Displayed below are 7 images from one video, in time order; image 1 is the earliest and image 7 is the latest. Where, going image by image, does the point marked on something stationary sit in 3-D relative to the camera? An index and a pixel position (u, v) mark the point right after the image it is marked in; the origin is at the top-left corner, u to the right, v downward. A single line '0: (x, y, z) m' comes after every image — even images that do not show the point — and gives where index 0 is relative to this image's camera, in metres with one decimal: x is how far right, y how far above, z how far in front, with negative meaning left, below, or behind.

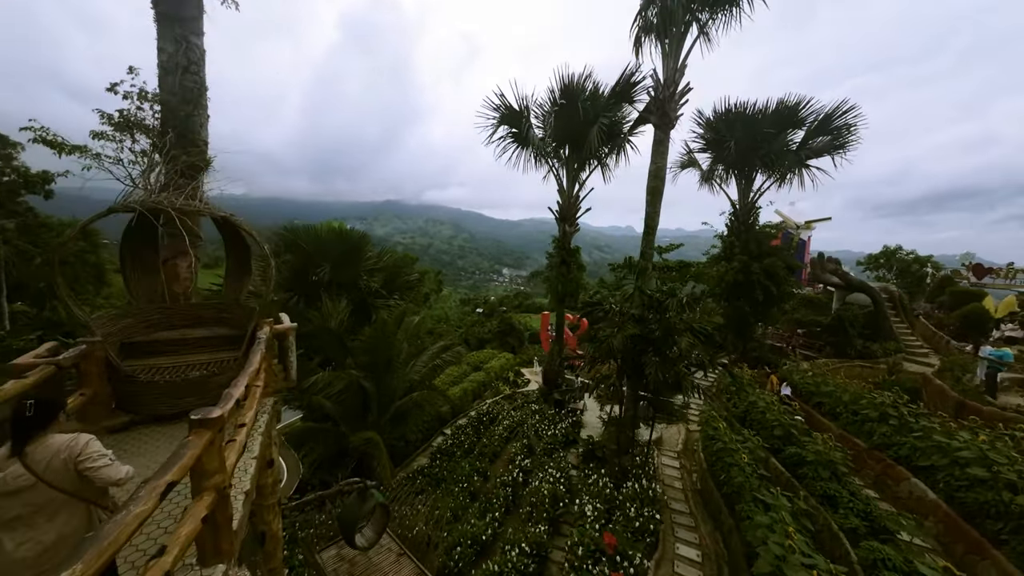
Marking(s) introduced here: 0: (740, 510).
0: (+2.8, -2.7, +4.3) m
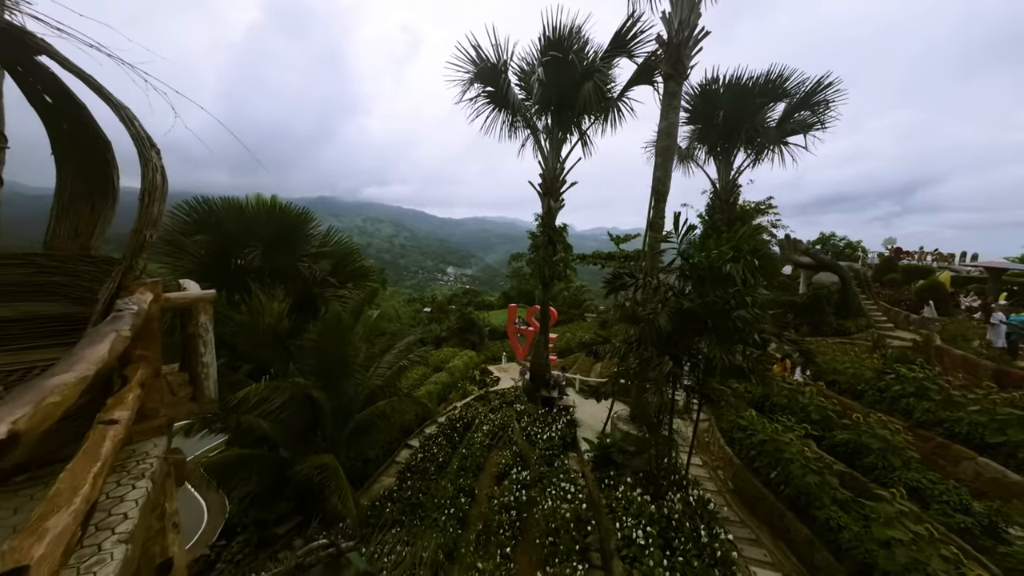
0: (+3.1, -2.3, +3.6) m
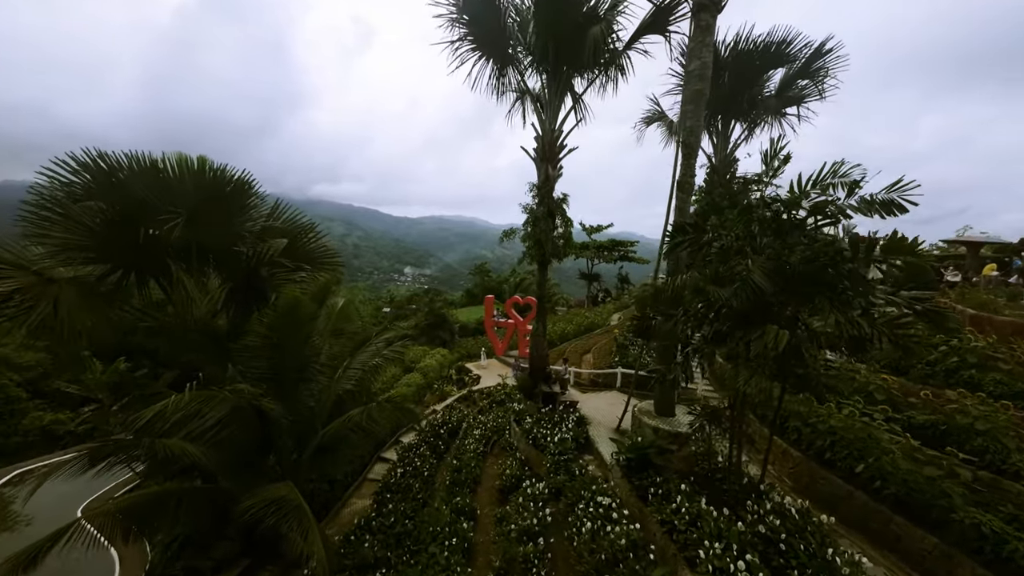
0: (+3.5, -1.8, +2.8) m
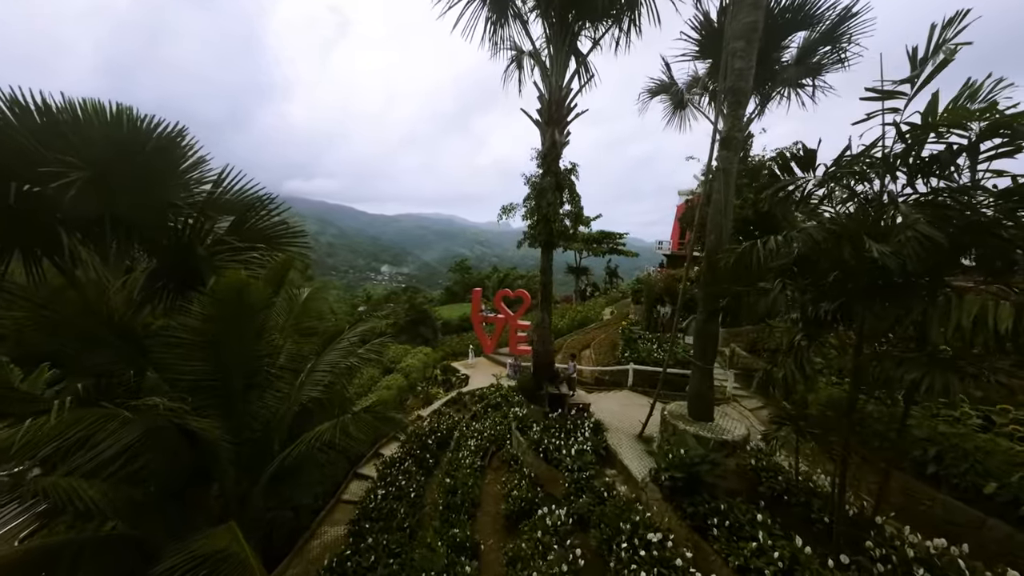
0: (+3.8, -1.6, +2.0) m
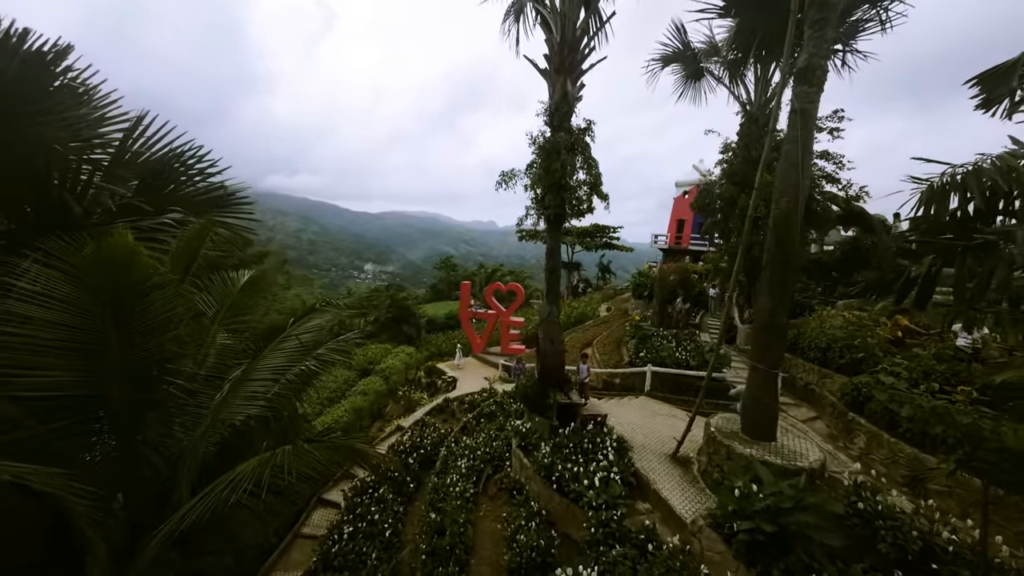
0: (+4.0, -1.4, +1.0) m
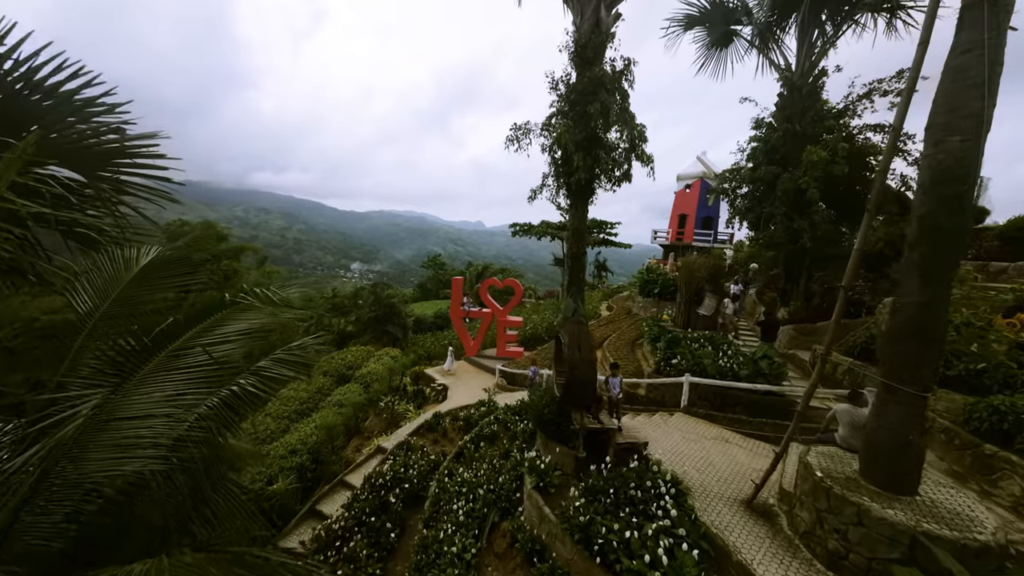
0: (+4.3, -1.3, -0.1) m
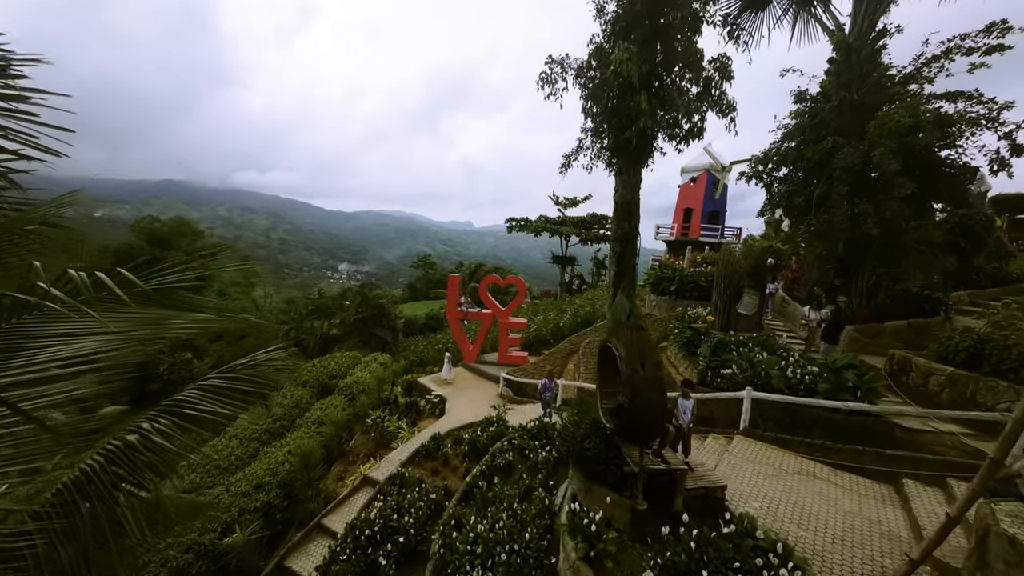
0: (+4.7, -1.2, -1.0) m
